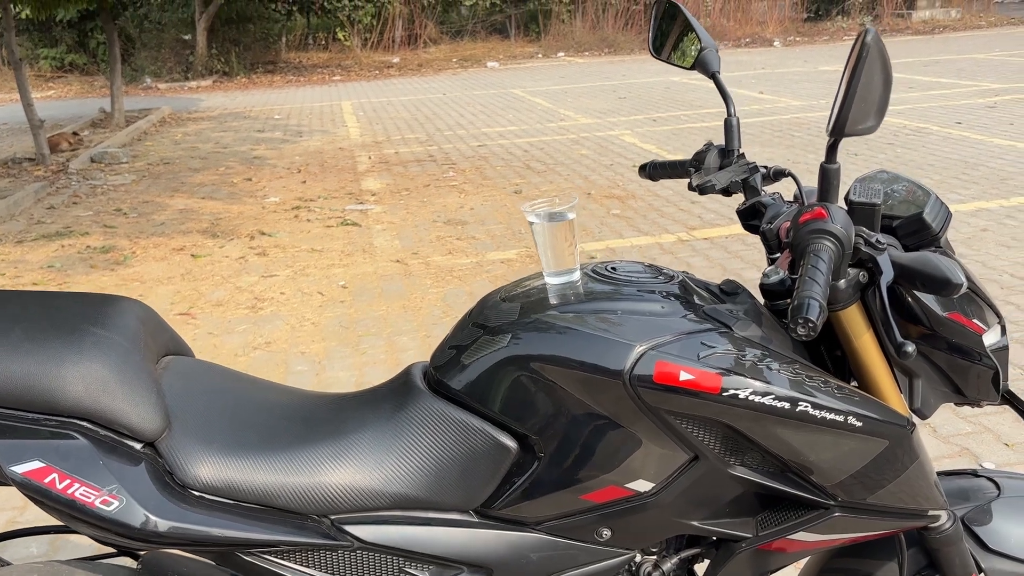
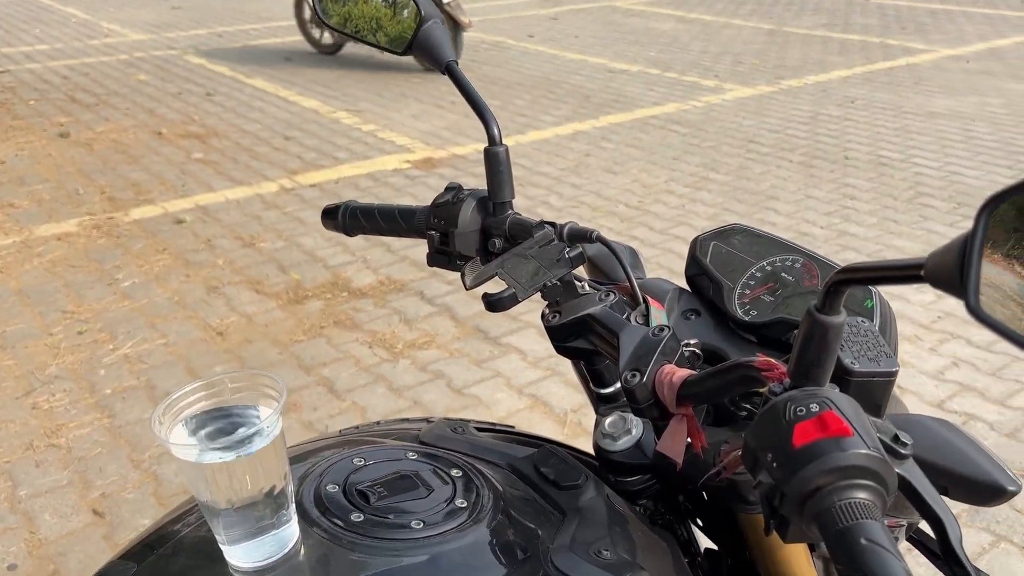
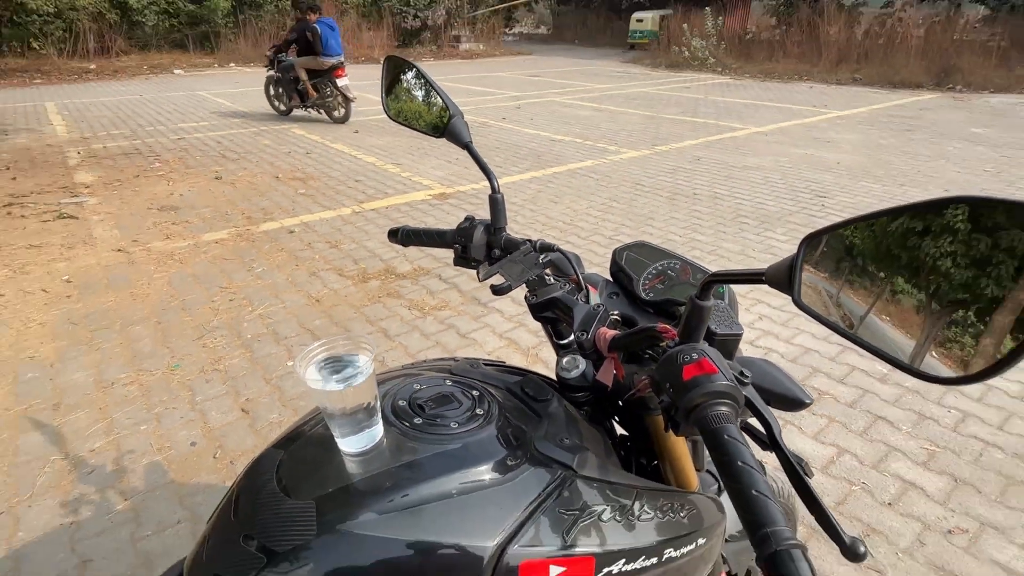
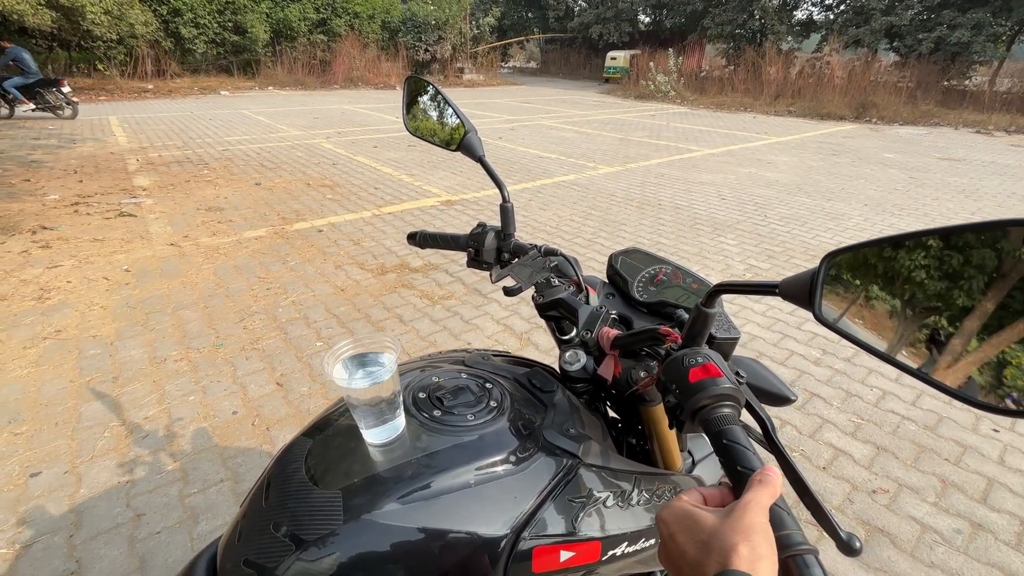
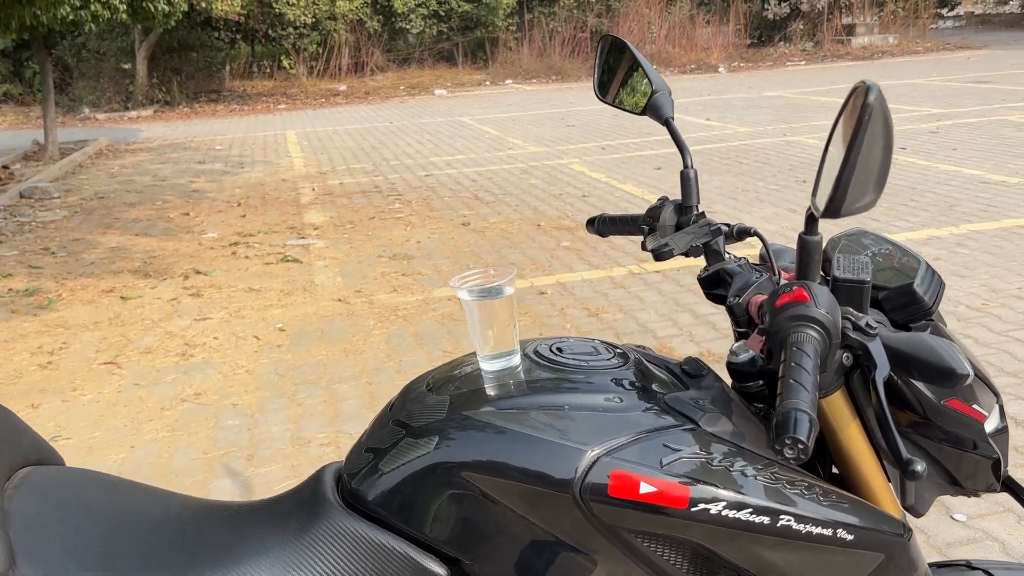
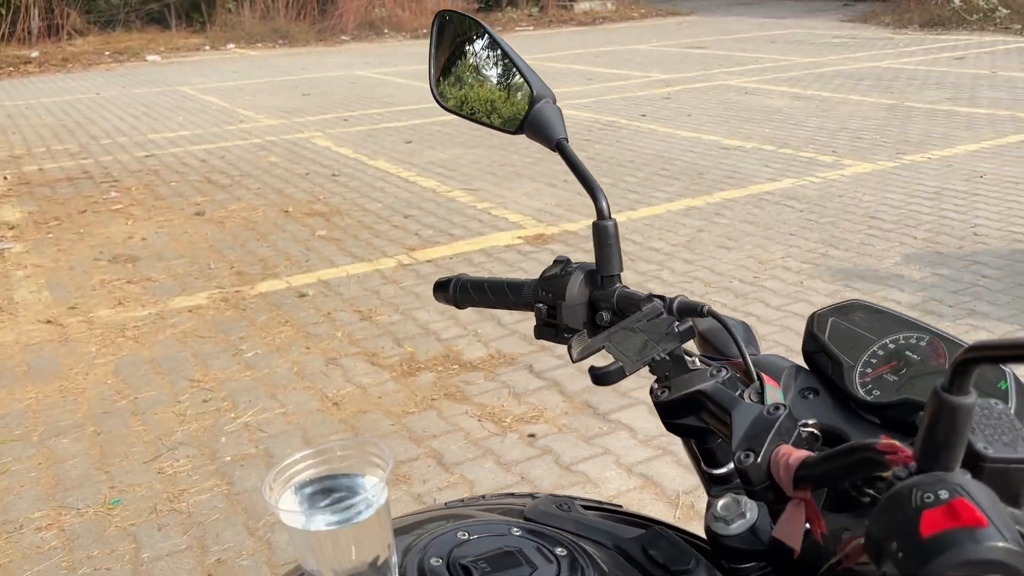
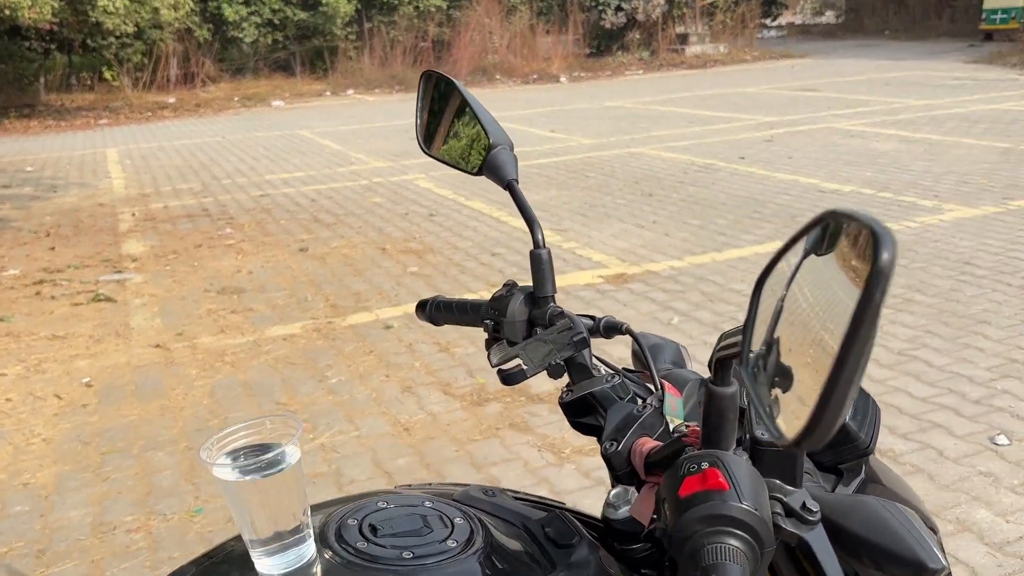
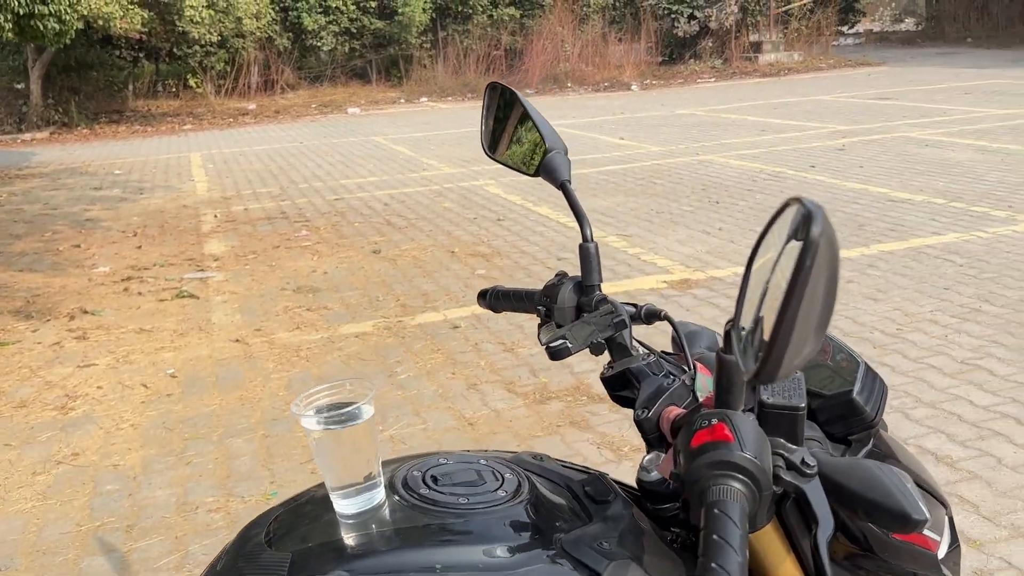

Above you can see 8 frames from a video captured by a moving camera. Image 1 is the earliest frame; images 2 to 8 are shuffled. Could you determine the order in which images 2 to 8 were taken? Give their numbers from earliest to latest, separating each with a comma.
5, 8, 7, 6, 2, 3, 4
